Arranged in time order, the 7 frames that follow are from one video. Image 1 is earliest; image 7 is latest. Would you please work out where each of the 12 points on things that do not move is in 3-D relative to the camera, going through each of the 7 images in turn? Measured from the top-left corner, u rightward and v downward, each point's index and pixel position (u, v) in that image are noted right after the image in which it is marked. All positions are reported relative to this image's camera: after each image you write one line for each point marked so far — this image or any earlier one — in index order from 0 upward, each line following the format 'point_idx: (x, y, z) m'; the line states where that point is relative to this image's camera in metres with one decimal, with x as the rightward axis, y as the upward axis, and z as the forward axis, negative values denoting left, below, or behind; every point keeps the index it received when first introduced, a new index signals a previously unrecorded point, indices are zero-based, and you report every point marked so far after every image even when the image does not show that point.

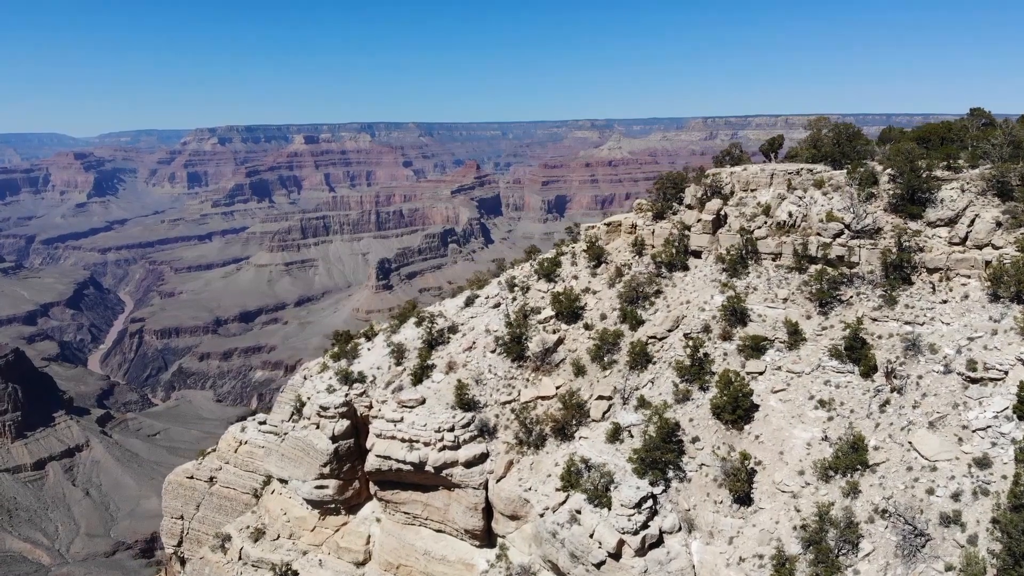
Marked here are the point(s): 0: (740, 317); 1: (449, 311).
0: (+5.3, -0.6, +12.8) m
1: (-1.5, -0.6, +14.8) m
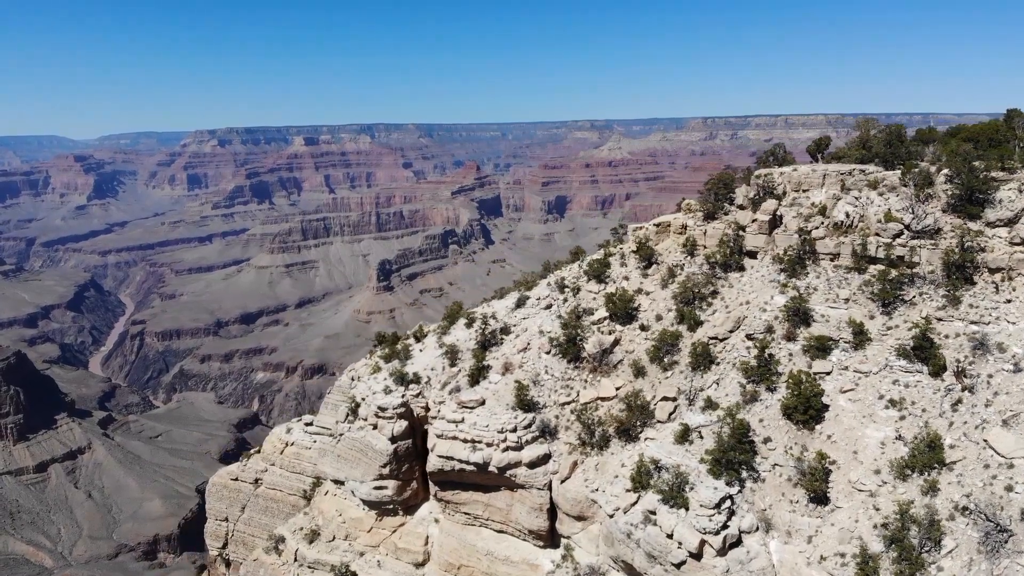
0: (+6.5, -0.6, +12.9) m
1: (-0.2, -0.6, +14.8) m
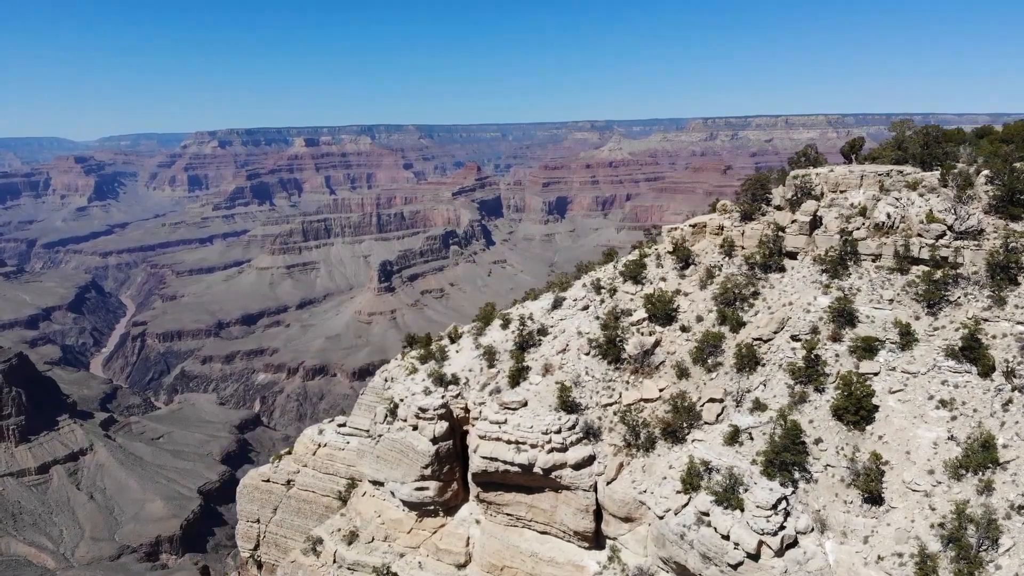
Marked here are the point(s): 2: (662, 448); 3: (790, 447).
0: (+7.4, -0.7, +12.9) m
1: (+0.6, -0.6, +14.8) m
2: (+3.1, -3.2, +11.7) m
3: (+5.2, -2.9, +10.8) m
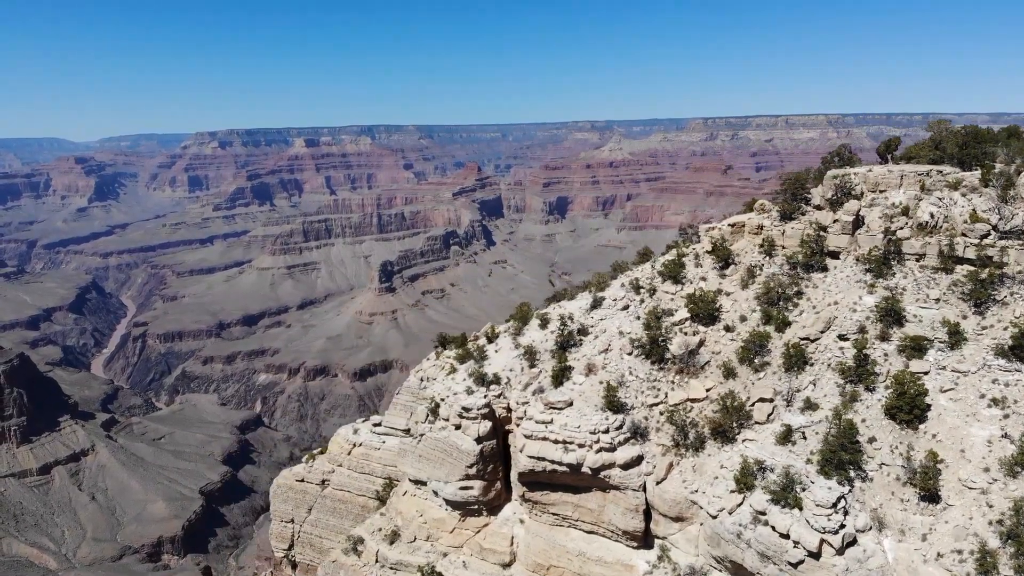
0: (+8.4, -0.6, +12.9) m
1: (+1.6, -0.6, +14.8) m
2: (+4.0, -3.2, +11.8) m
3: (+6.2, -2.9, +10.8) m
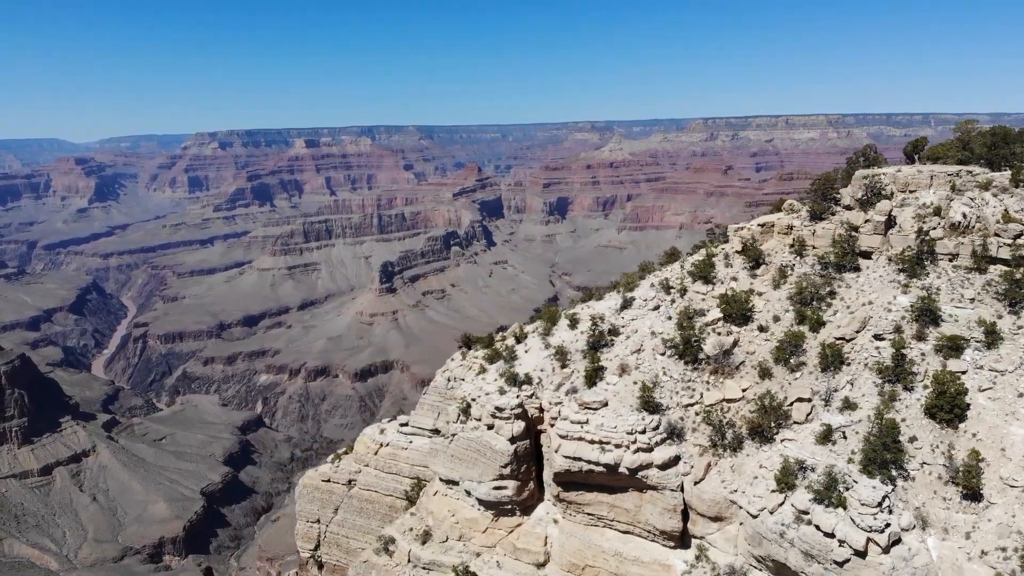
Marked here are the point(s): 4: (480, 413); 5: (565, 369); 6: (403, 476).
0: (+9.1, -0.6, +12.9) m
1: (+2.3, -0.6, +14.9) m
2: (+4.8, -3.2, +11.8) m
3: (+6.9, -2.9, +10.8) m
4: (-0.7, -2.8, +13.1) m
5: (+1.2, -1.9, +13.6) m
6: (-2.9, -5.0, +15.4) m
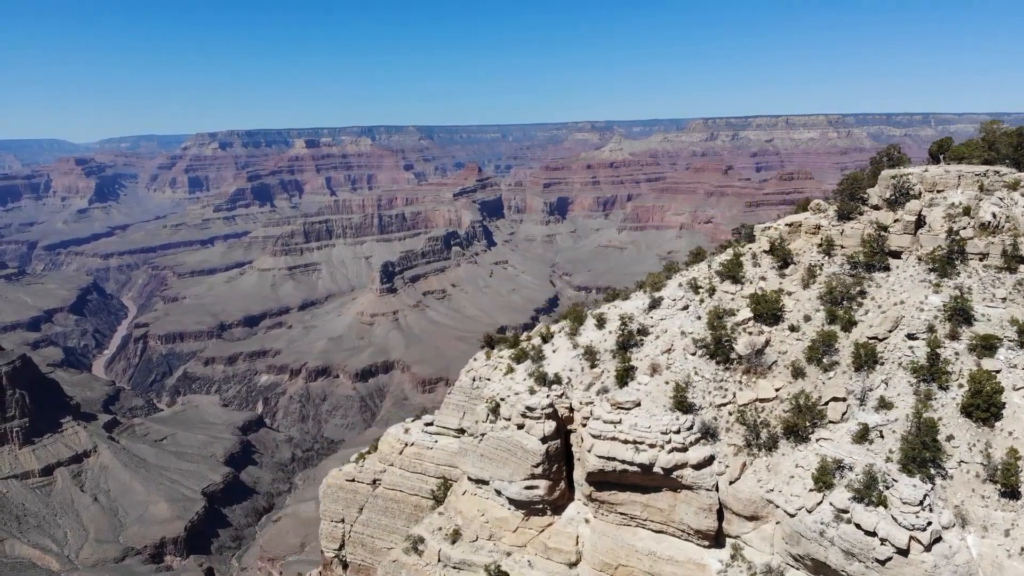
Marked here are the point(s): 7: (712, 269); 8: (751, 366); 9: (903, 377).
0: (+9.8, -0.6, +12.9) m
1: (+3.0, -0.6, +14.9) m
2: (+5.5, -3.2, +11.8) m
3: (+7.6, -2.9, +10.9) m
4: (0.0, -2.8, +13.2) m
5: (+1.9, -1.9, +13.6) m
6: (-2.2, -5.0, +15.5) m
7: (+5.3, +0.5, +15.9) m
8: (+5.3, -1.8, +13.3) m
9: (+8.1, -1.9, +12.5) m
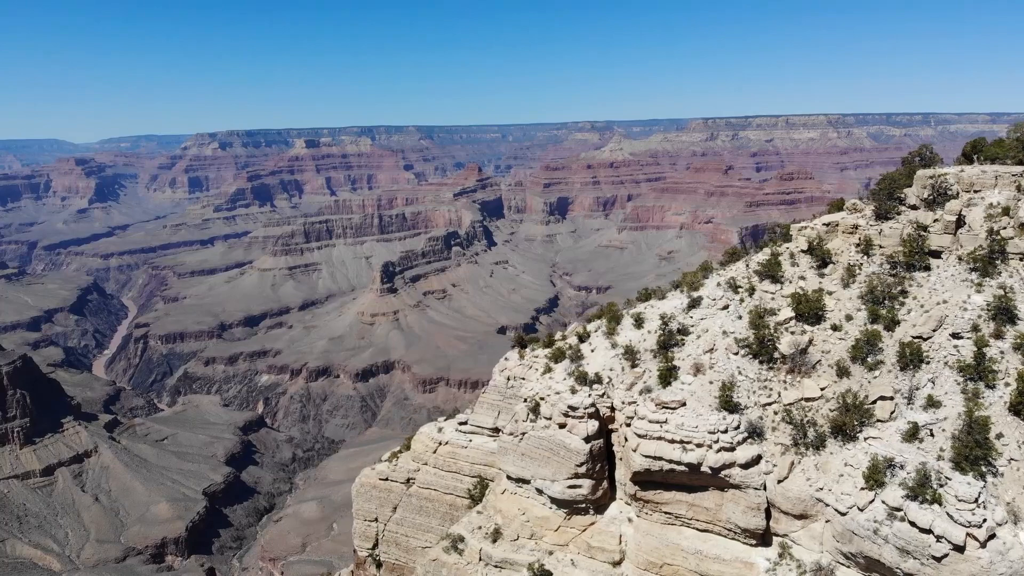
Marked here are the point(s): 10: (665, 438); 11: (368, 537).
0: (+10.7, -0.6, +13.0) m
1: (+3.9, -0.6, +15.0) m
2: (+6.4, -3.2, +11.9) m
3: (+8.5, -2.9, +10.9) m
4: (+0.9, -2.8, +13.2) m
5: (+2.8, -1.9, +13.7) m
6: (-1.2, -5.0, +15.5) m
7: (+6.2, +0.5, +16.0) m
8: (+6.3, -1.8, +13.4) m
9: (+9.0, -1.9, +12.6) m
10: (+3.1, -3.0, +11.9) m
11: (-4.2, -7.2, +16.9) m
